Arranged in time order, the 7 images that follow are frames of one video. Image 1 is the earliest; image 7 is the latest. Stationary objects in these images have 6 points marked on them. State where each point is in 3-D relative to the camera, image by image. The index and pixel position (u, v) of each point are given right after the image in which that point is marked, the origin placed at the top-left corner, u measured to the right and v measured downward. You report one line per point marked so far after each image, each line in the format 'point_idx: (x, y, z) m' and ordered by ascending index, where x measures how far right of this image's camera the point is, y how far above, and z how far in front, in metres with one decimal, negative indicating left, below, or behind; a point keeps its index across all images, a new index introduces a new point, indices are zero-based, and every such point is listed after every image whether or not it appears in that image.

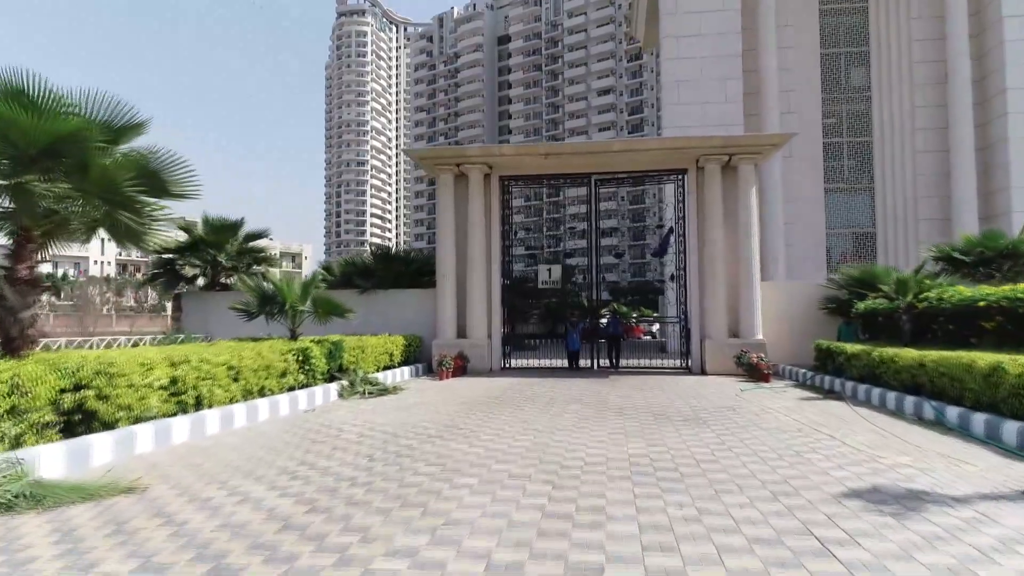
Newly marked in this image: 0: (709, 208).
0: (+5.8, +2.3, +12.5) m
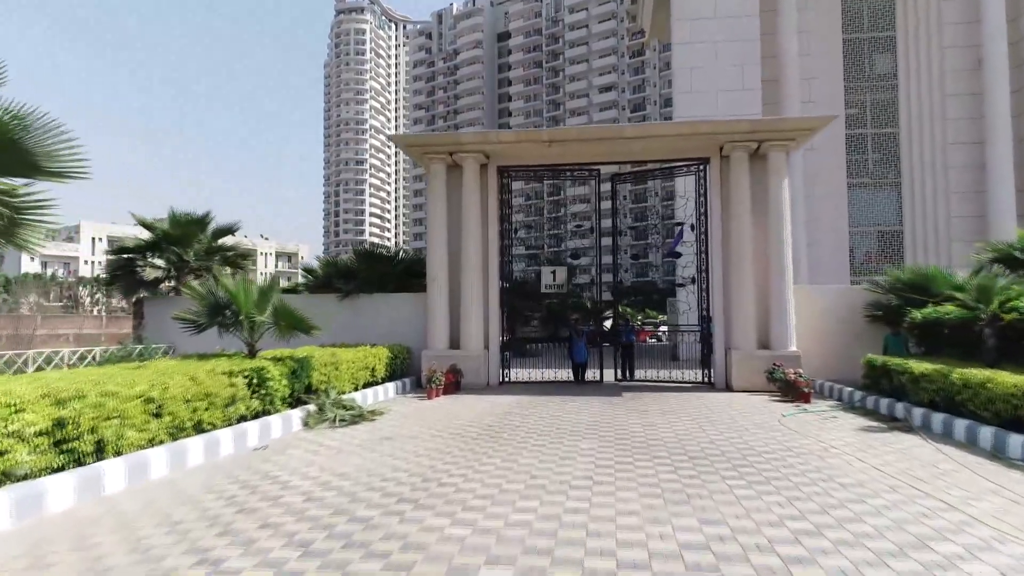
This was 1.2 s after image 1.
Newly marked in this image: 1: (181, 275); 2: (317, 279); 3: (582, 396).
0: (+5.8, +2.2, +11.0) m
1: (-10.0, +0.4, +12.8) m
2: (-5.9, +0.3, +12.7) m
3: (+1.7, -2.6, +10.1) m
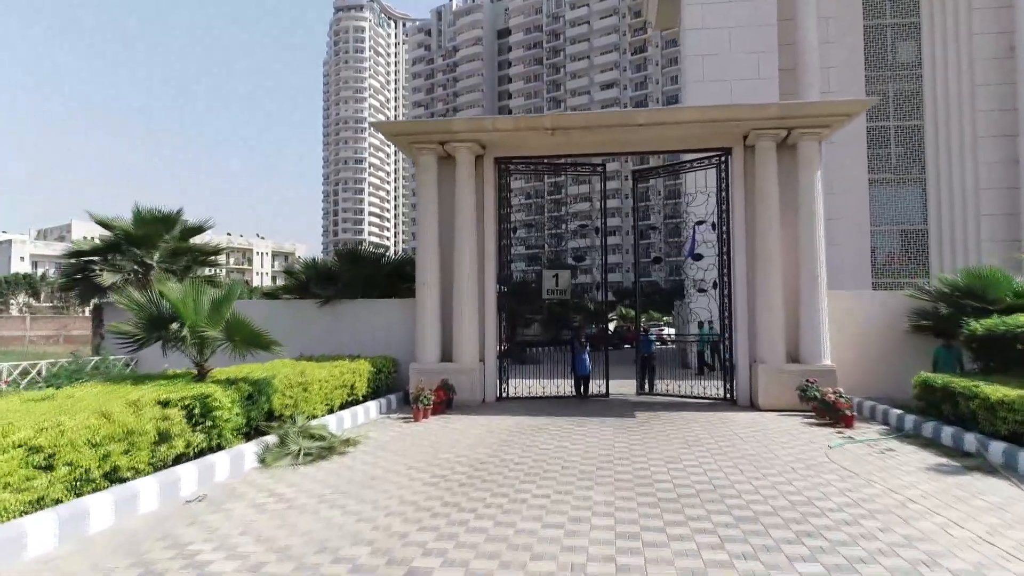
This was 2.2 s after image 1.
0: (+5.7, +2.1, +9.8) m
1: (-10.0, +0.2, +11.6) m
2: (-5.9, +0.1, +11.5) m
3: (+1.6, -2.7, +8.9) m
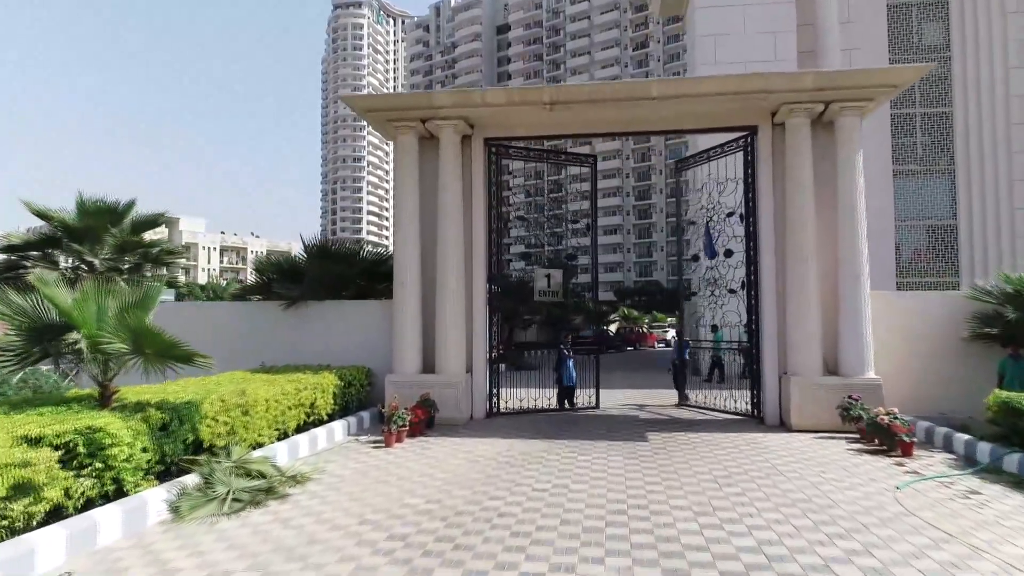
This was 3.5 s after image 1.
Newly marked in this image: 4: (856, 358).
0: (+5.6, +2.1, +8.4) m
1: (-10.2, +0.3, +10.2) m
2: (-6.1, +0.2, +10.1) m
3: (+1.5, -2.7, +7.5) m
4: (+6.5, -1.4, +8.0) m
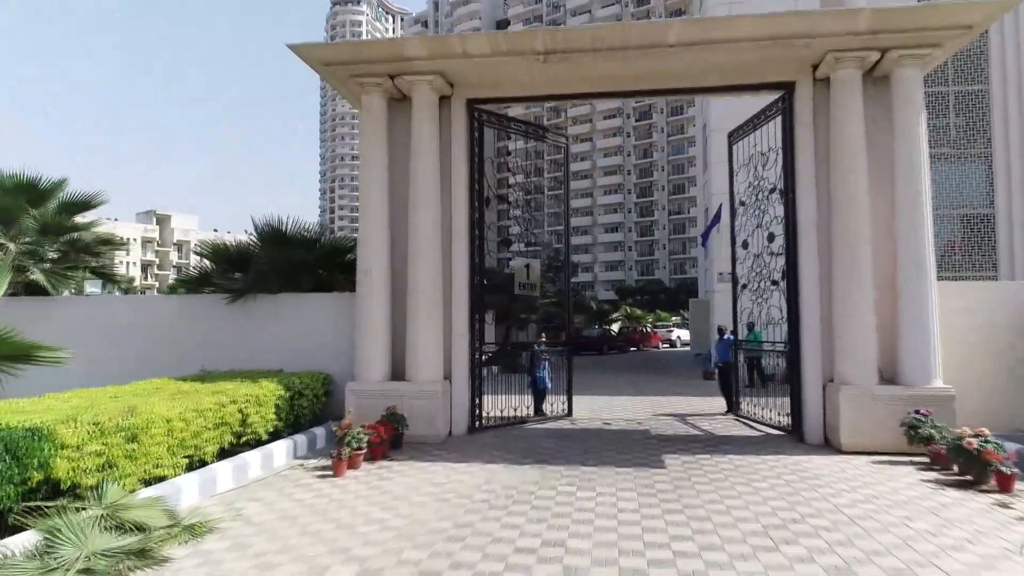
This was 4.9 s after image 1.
0: (+5.3, +2.3, +6.9) m
1: (-10.4, +0.4, +8.7) m
2: (-6.3, +0.3, +8.6) m
3: (+1.2, -2.6, +6.0) m
4: (+6.3, -1.2, +6.5) m
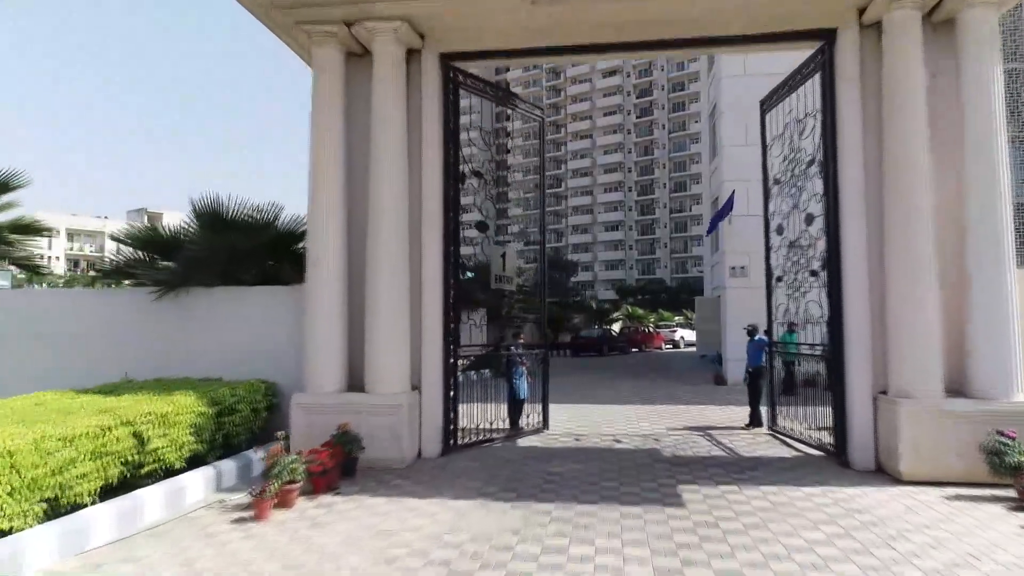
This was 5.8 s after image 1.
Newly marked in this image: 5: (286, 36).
0: (+5.1, +2.4, +5.6) m
1: (-10.7, +0.6, +7.4) m
2: (-6.6, +0.5, +7.3) m
3: (+1.0, -2.4, +4.7) m
4: (+6.0, -1.0, +5.2) m
5: (-3.4, +3.8, +6.5) m
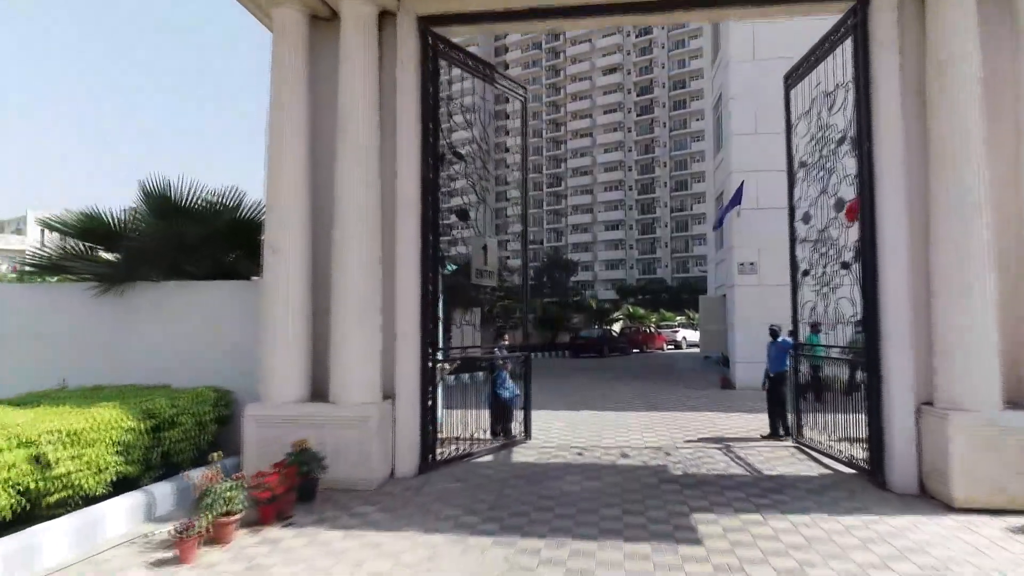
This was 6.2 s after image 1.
0: (+4.9, +2.5, +4.8) m
1: (-10.9, +0.6, +6.6) m
2: (-6.8, +0.5, +6.5) m
3: (+0.8, -2.4, +3.9) m
4: (+5.9, -1.0, +4.4) m
5: (-3.6, +3.9, +5.7) m
